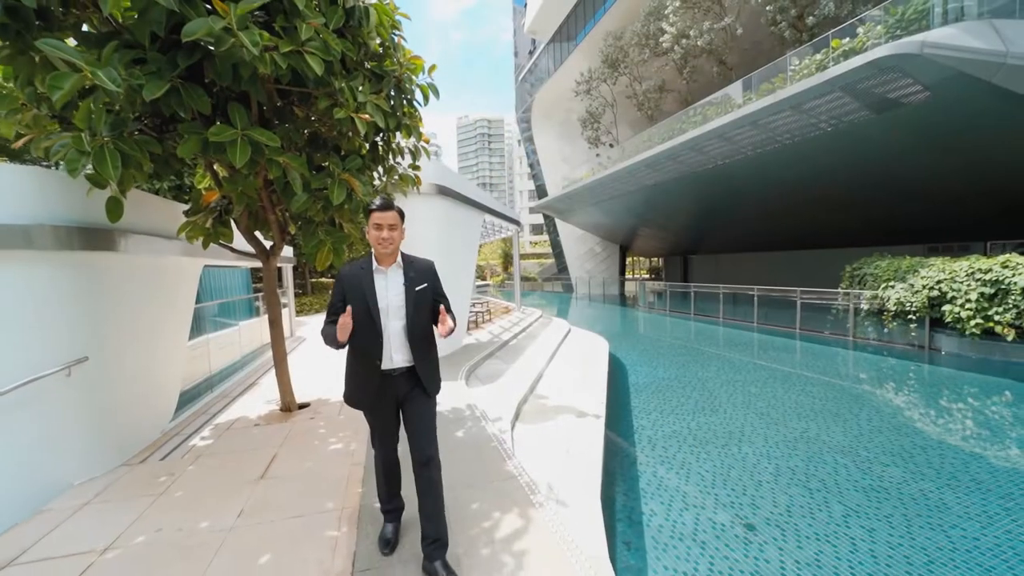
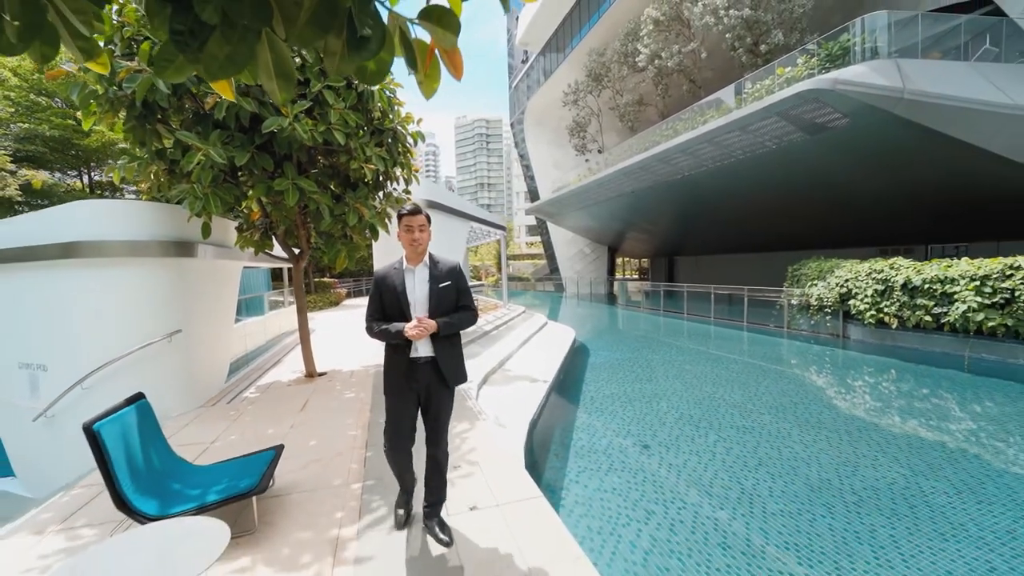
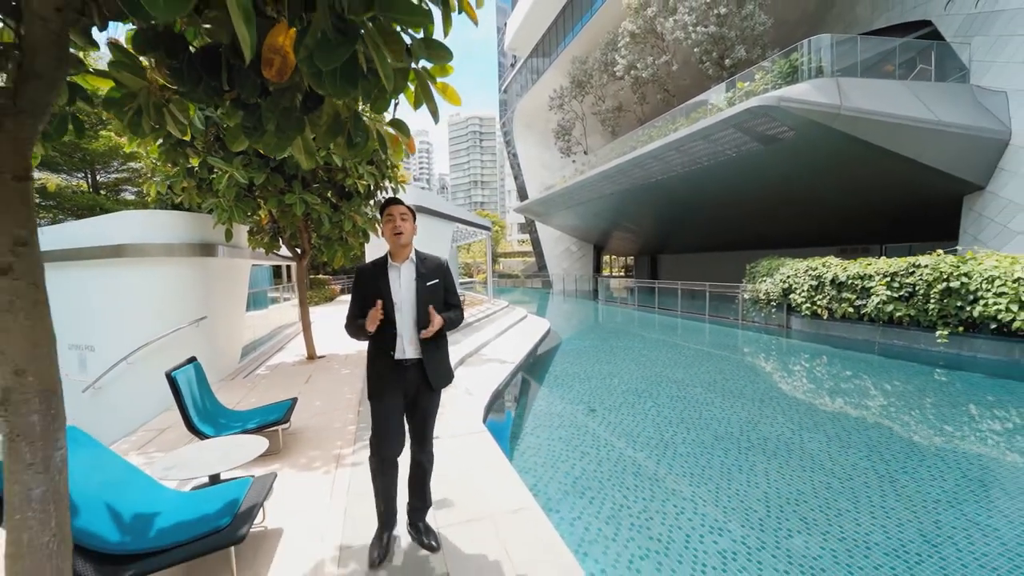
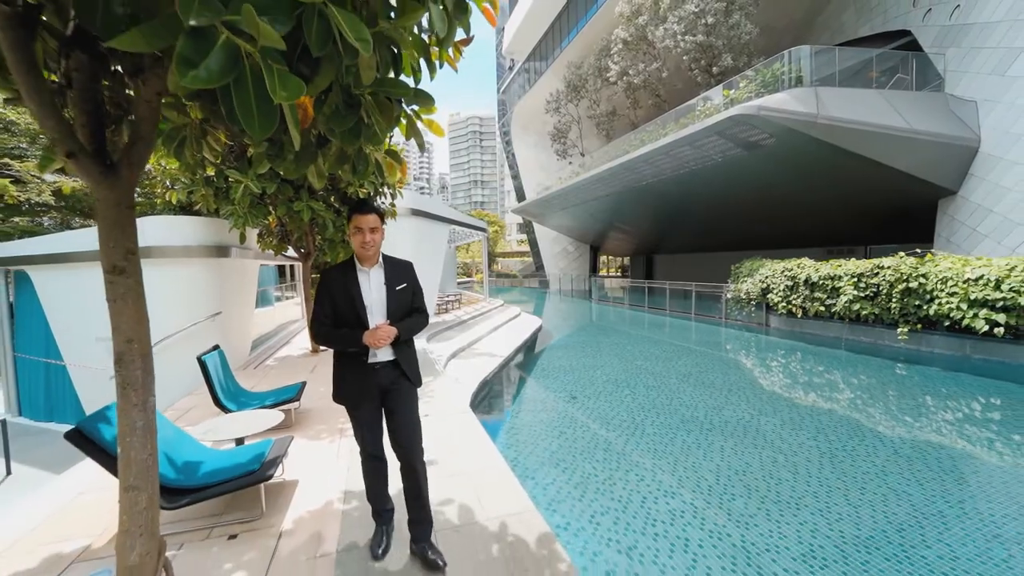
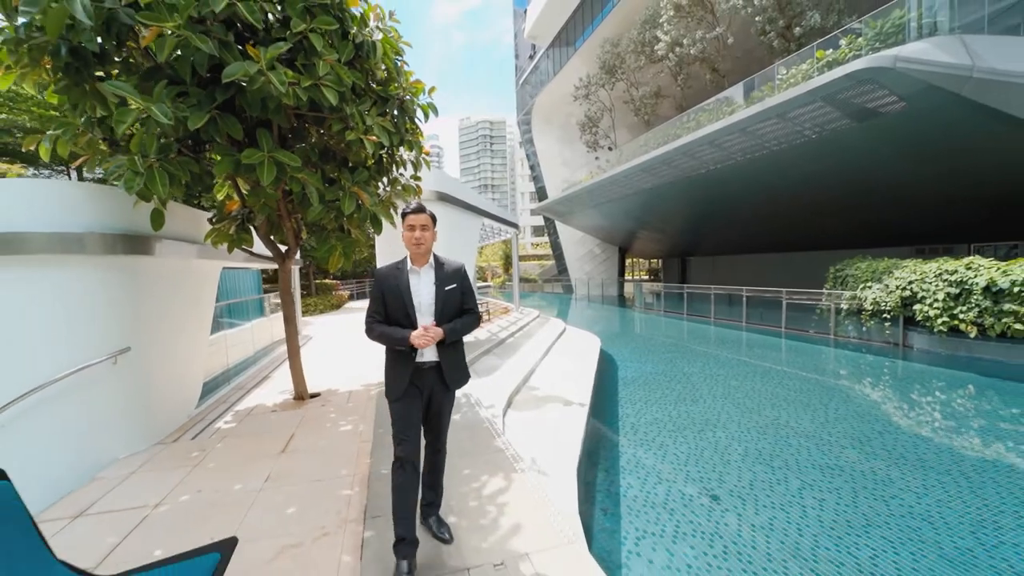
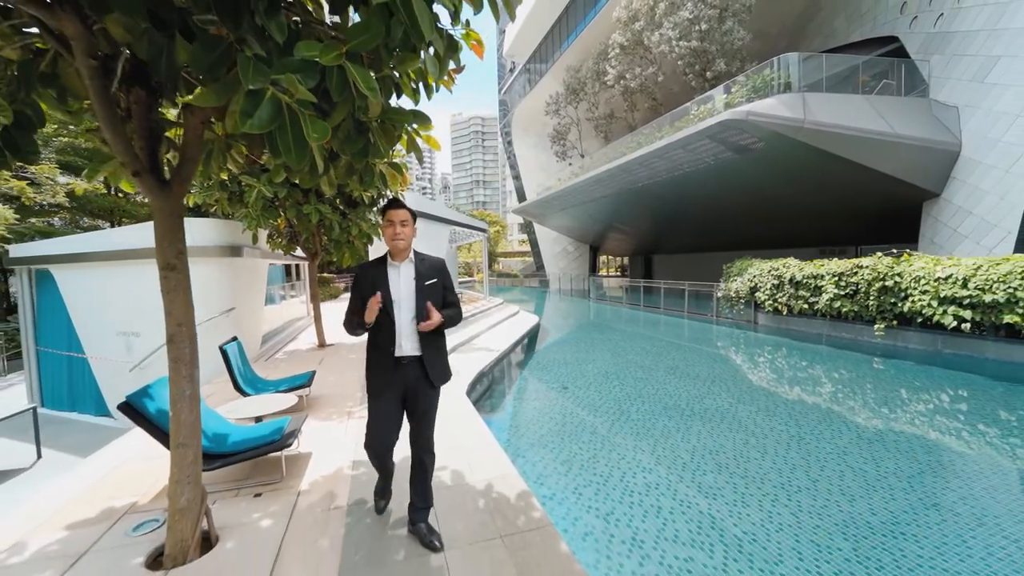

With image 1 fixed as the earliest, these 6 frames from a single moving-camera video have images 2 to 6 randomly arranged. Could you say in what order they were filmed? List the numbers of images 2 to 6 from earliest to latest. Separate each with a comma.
5, 2, 3, 4, 6
